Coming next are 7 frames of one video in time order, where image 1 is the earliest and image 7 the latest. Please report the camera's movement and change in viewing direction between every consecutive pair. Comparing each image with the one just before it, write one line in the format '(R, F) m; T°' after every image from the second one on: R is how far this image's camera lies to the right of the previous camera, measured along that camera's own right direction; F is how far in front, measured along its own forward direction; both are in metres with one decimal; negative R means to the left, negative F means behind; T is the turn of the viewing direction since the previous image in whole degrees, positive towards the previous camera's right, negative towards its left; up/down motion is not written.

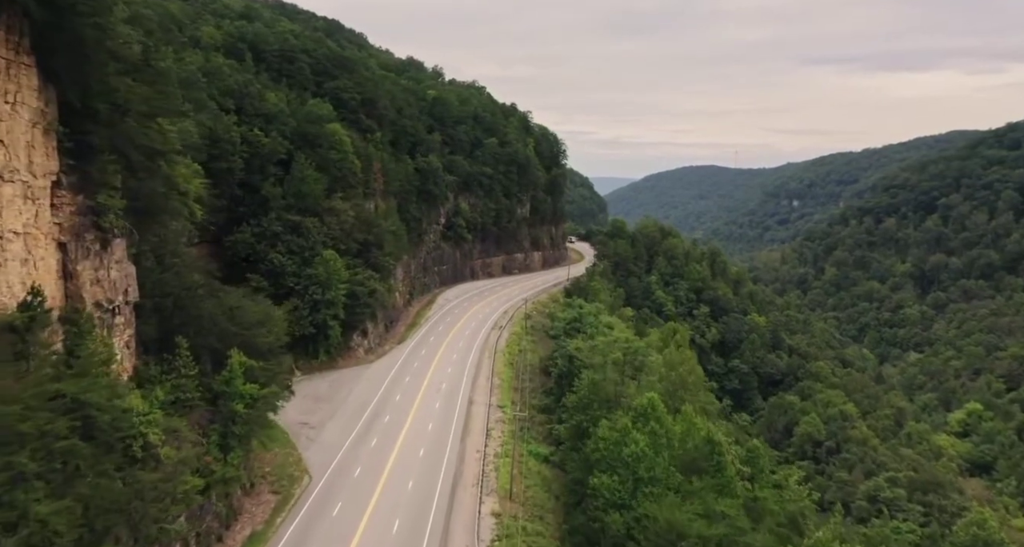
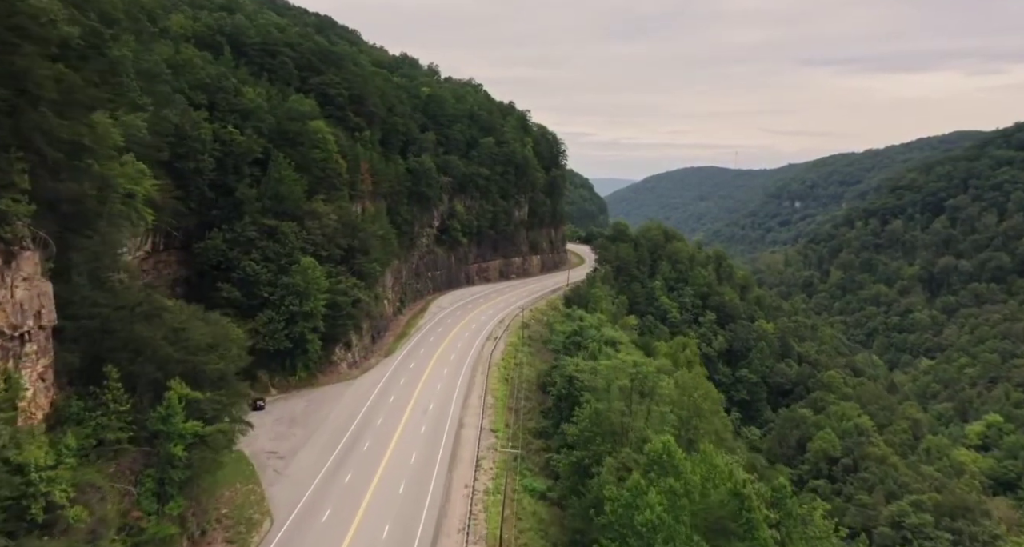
(+0.4, +4.5) m; 0°
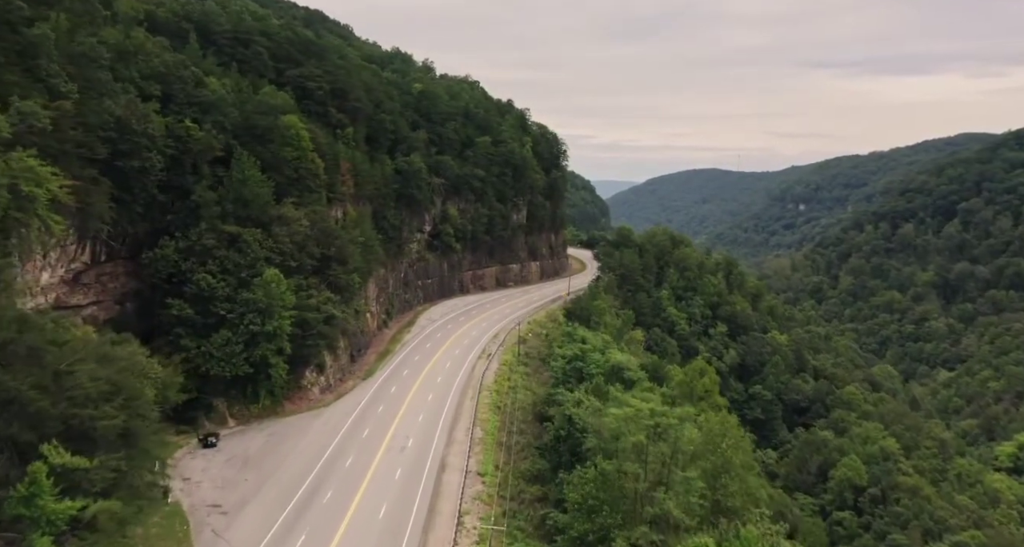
(+0.5, +6.3) m; 0°
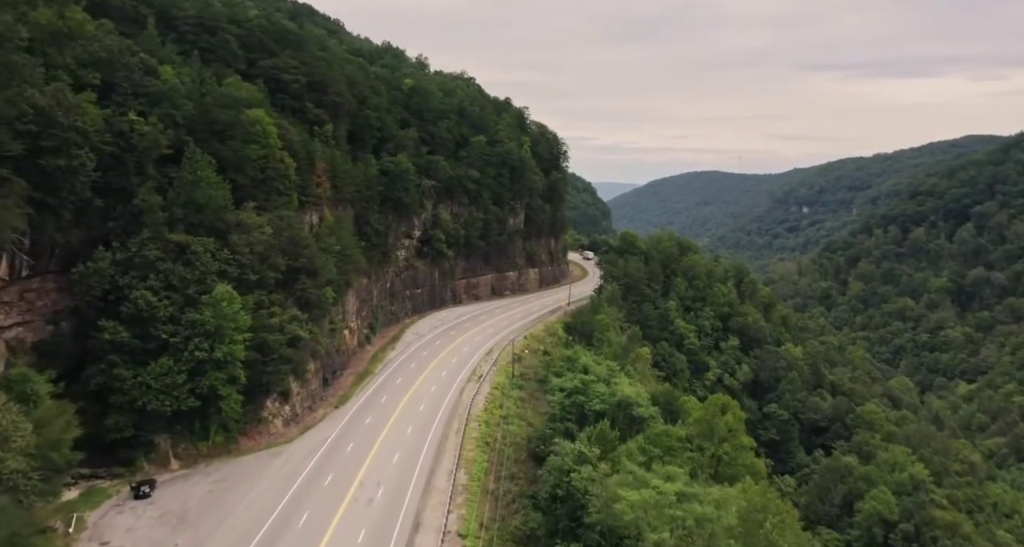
(+0.5, +6.3) m; 0°
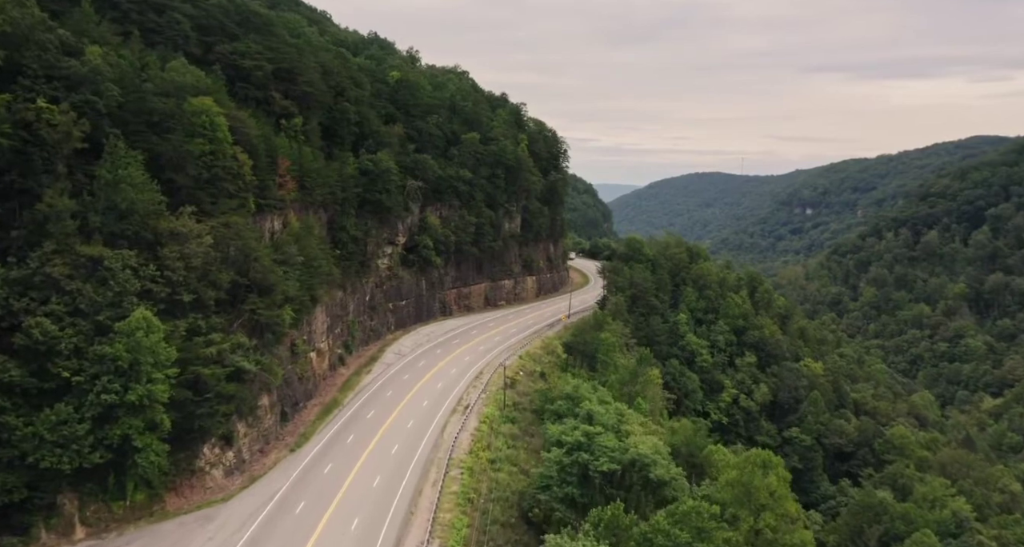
(+0.6, +7.4) m; 0°
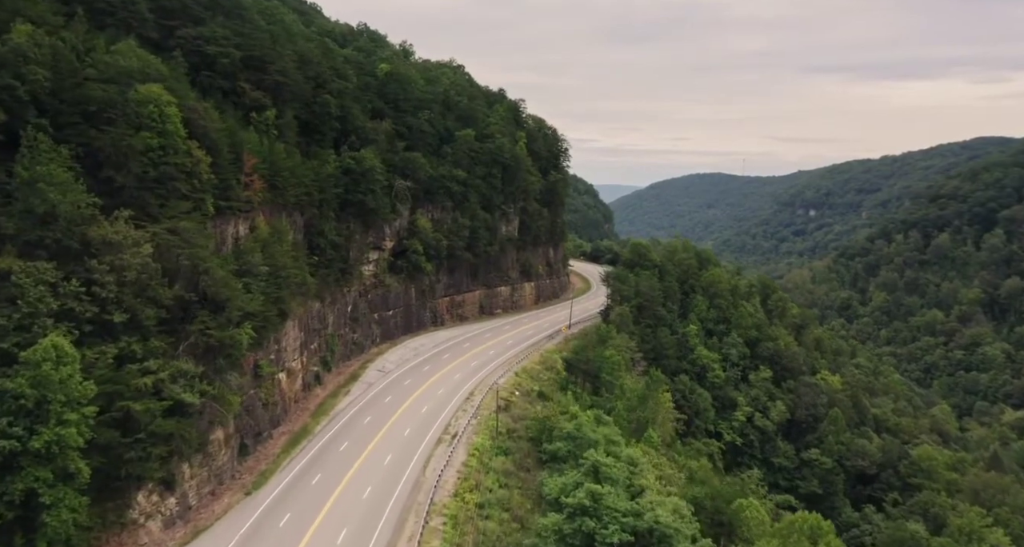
(+0.4, +5.5) m; 0°
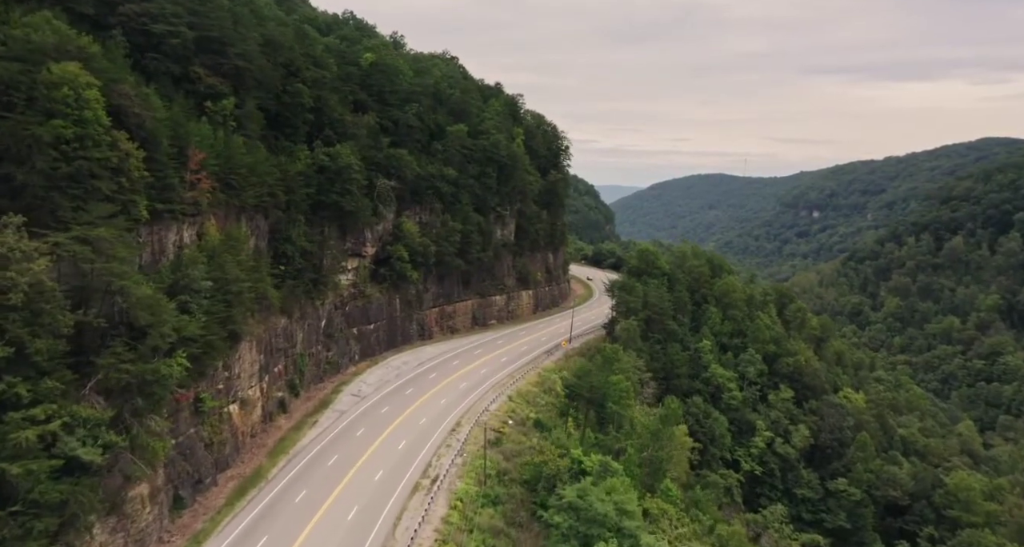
(+0.5, +6.4) m; 0°
